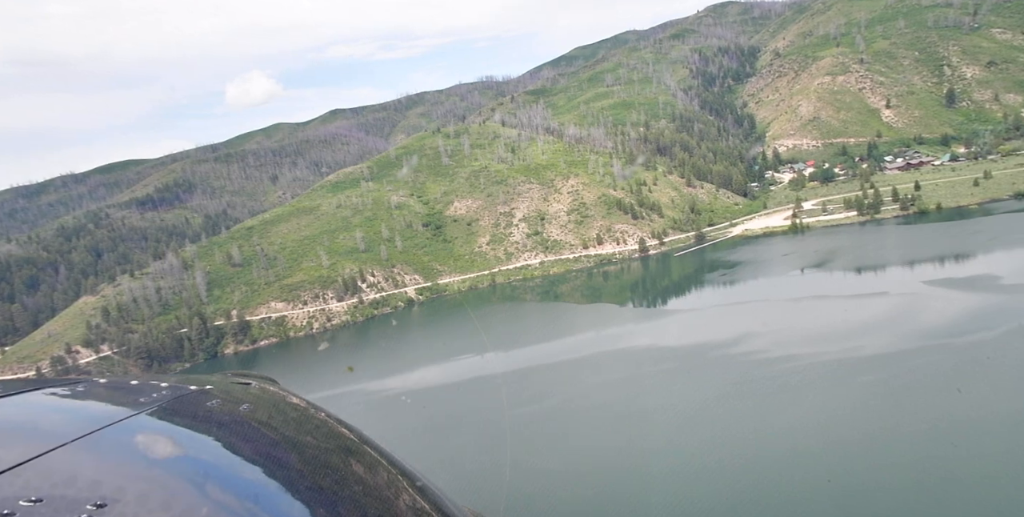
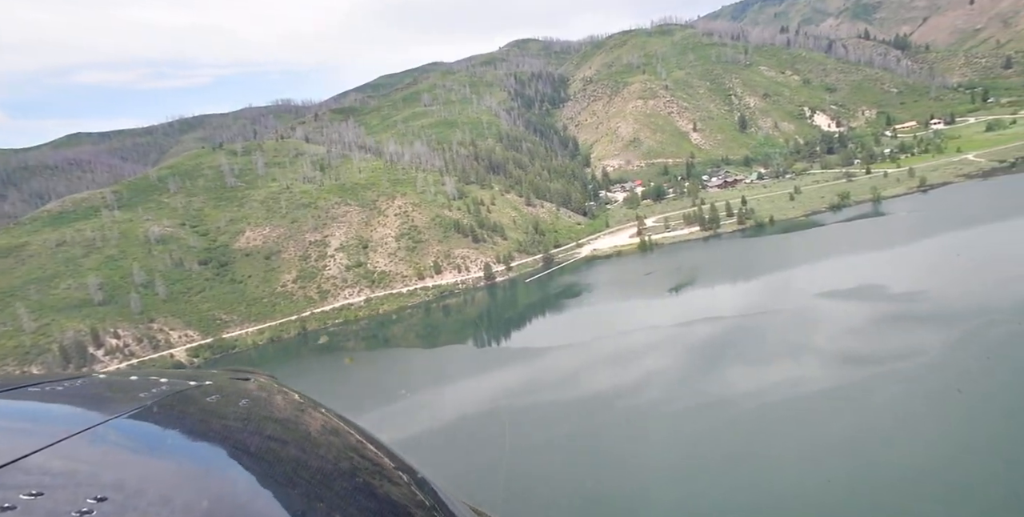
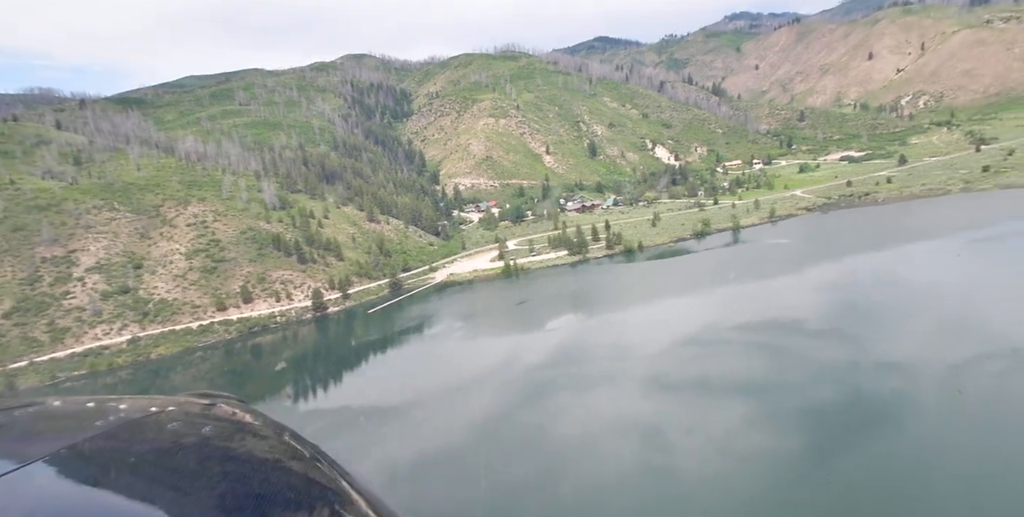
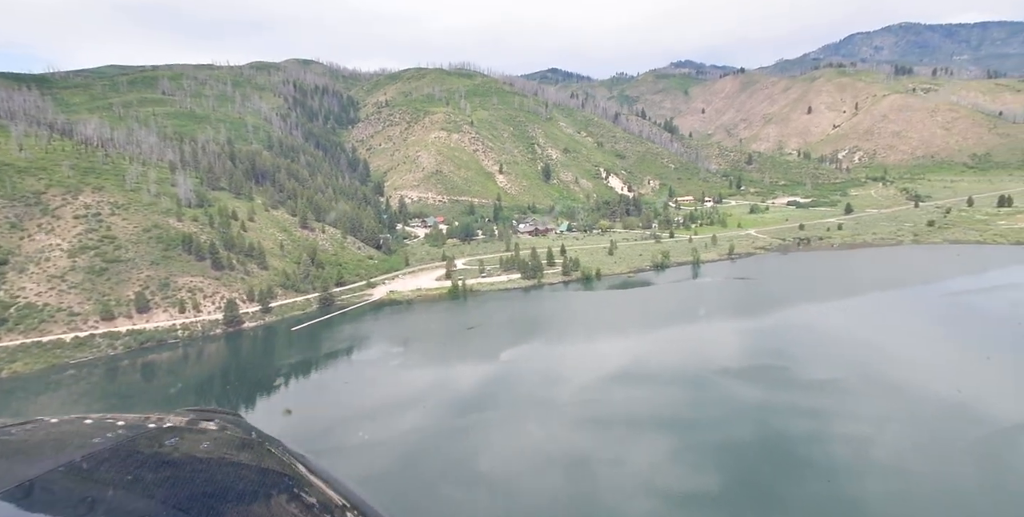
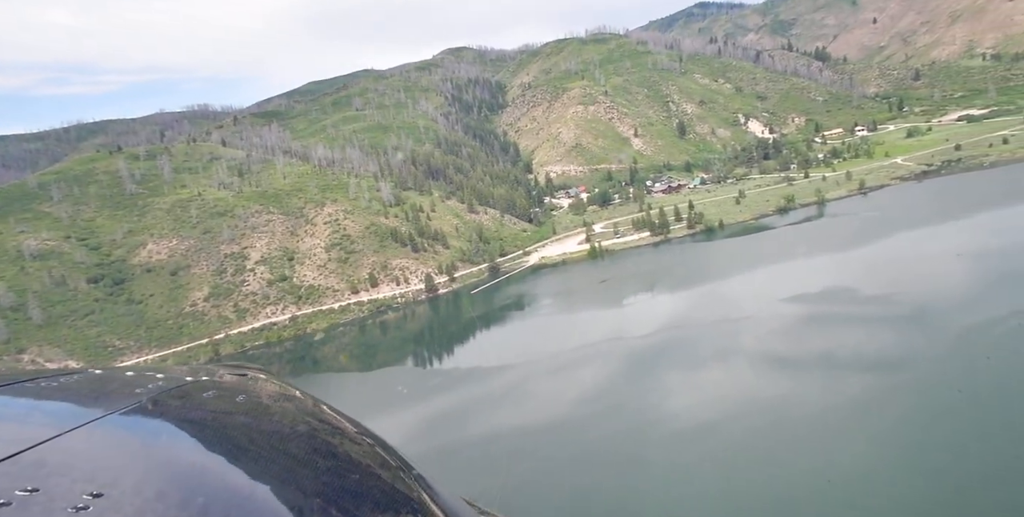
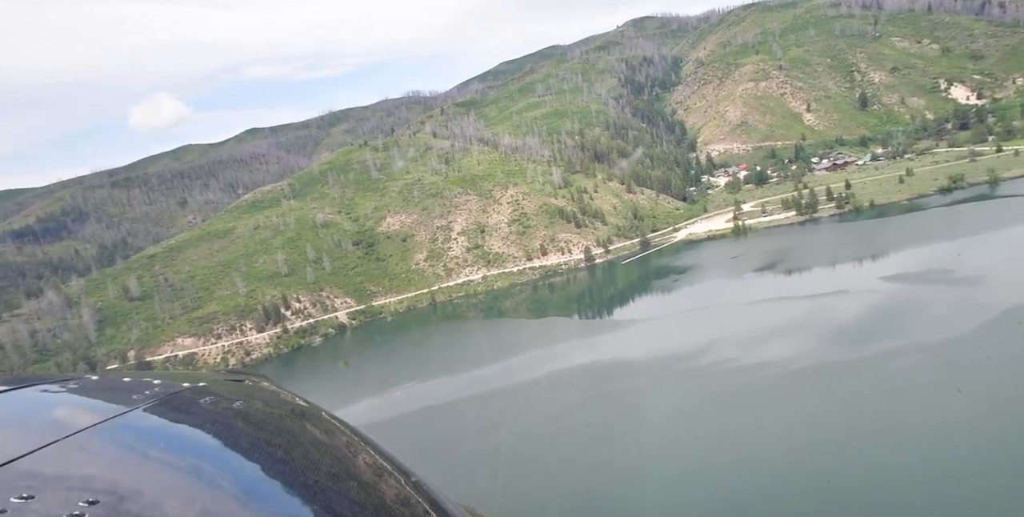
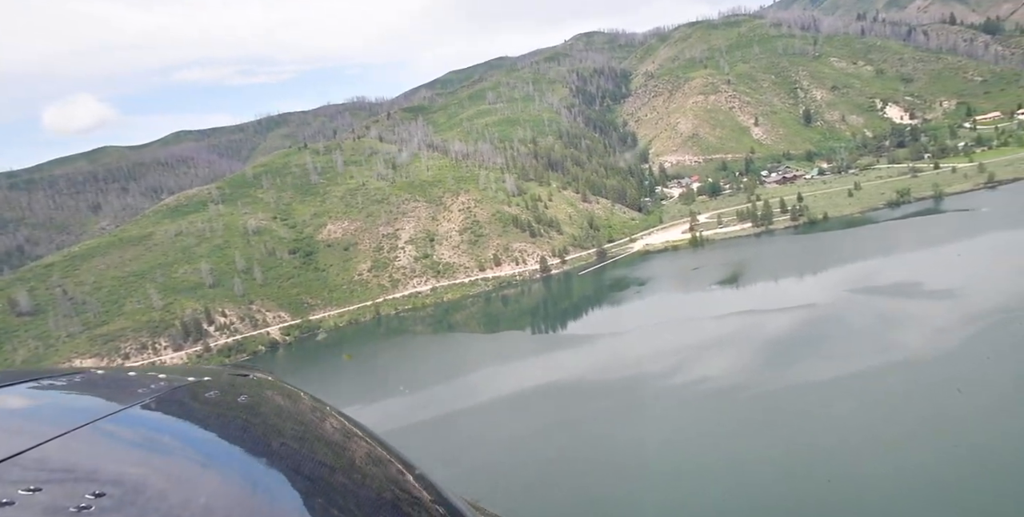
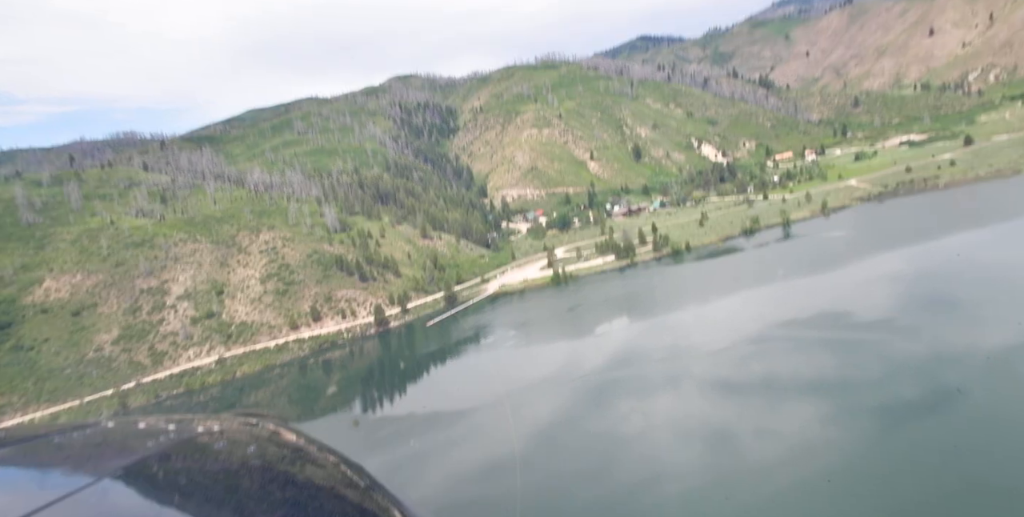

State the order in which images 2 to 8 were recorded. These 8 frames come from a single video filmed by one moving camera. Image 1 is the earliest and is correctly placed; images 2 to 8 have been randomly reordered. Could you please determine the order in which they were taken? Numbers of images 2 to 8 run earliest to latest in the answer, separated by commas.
6, 7, 2, 5, 8, 3, 4
